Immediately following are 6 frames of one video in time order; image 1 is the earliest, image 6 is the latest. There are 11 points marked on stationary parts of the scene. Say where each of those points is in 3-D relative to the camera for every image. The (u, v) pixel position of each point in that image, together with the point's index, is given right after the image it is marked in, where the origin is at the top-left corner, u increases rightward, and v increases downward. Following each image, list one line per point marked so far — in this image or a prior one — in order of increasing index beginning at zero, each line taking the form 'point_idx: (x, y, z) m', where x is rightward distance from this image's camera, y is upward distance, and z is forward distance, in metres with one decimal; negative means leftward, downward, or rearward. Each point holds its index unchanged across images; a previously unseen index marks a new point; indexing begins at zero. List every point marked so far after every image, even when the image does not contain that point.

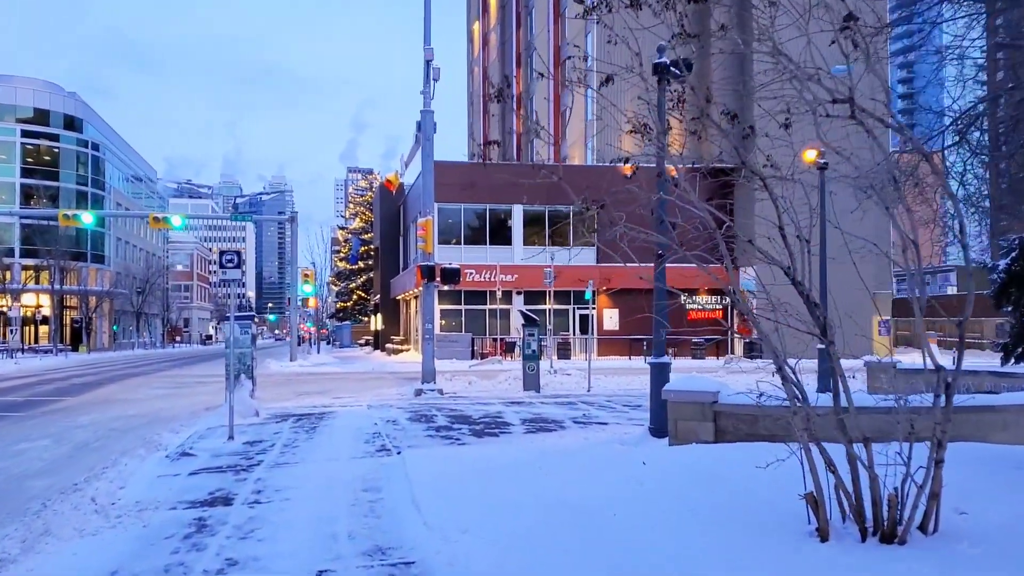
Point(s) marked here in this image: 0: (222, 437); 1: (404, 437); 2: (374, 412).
0: (-4.3, -2.3, +14.0) m
1: (-1.5, -2.1, +13.2) m
2: (-2.6, -2.3, +17.6) m
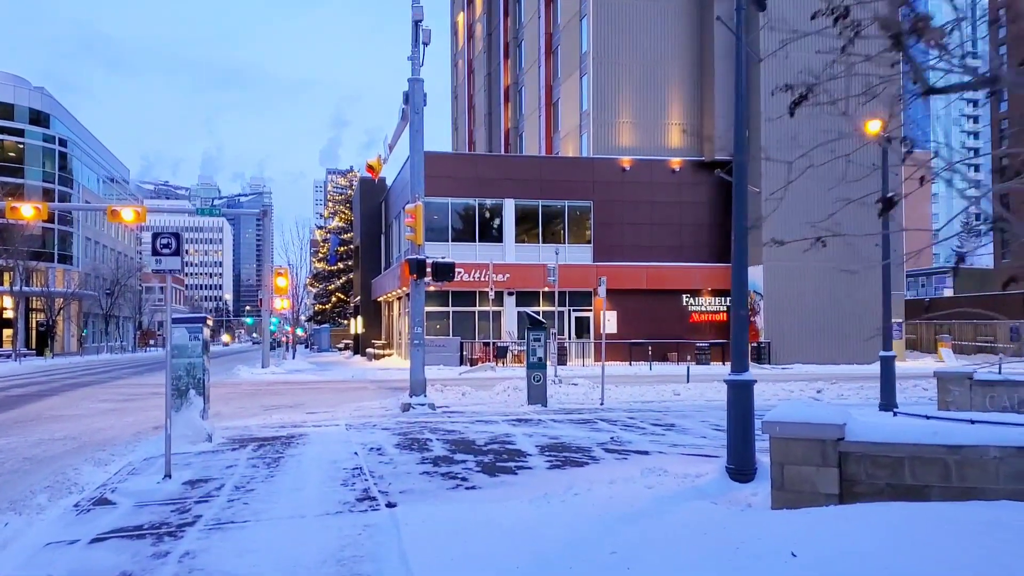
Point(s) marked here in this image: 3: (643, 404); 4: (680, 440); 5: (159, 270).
0: (-4.1, -2.2, +10.9) m
1: (-1.3, -2.0, +10.1) m
2: (-2.4, -2.2, +14.5) m
3: (+2.8, -2.5, +20.0) m
4: (+2.3, -2.1, +13.0) m
5: (-4.1, +0.2, +10.8) m
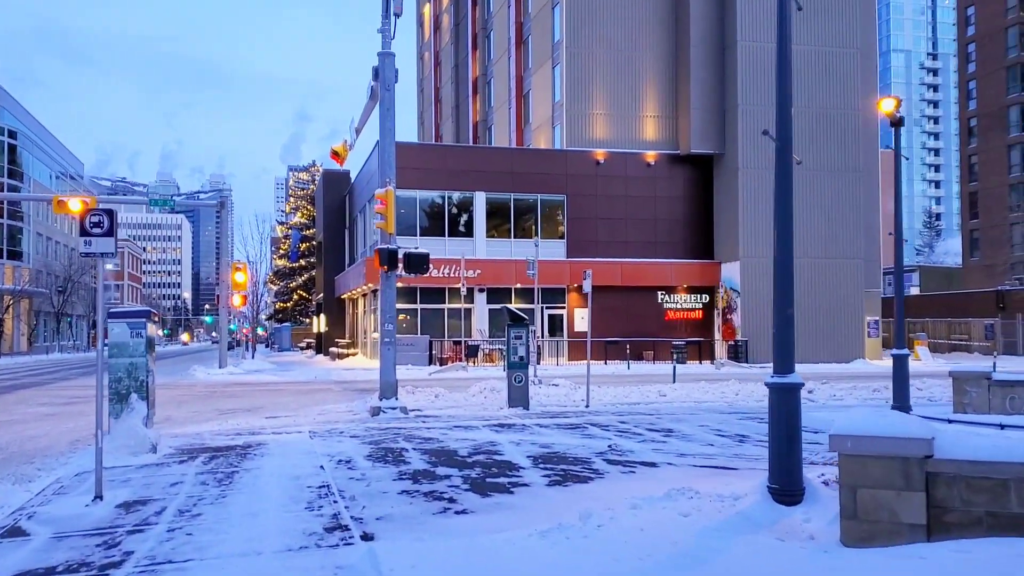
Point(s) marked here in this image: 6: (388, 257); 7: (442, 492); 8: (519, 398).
0: (-4.2, -2.1, +9.3) m
1: (-1.3, -1.9, +8.6) m
2: (-2.6, -2.1, +12.9) m
3: (+2.3, -2.3, +18.7) m
4: (+2.2, -2.0, +11.6) m
5: (-4.2, +0.3, +9.2) m
6: (-2.3, +0.6, +17.1) m
7: (-0.7, -1.9, +8.8) m
8: (+0.1, -2.1, +17.7) m
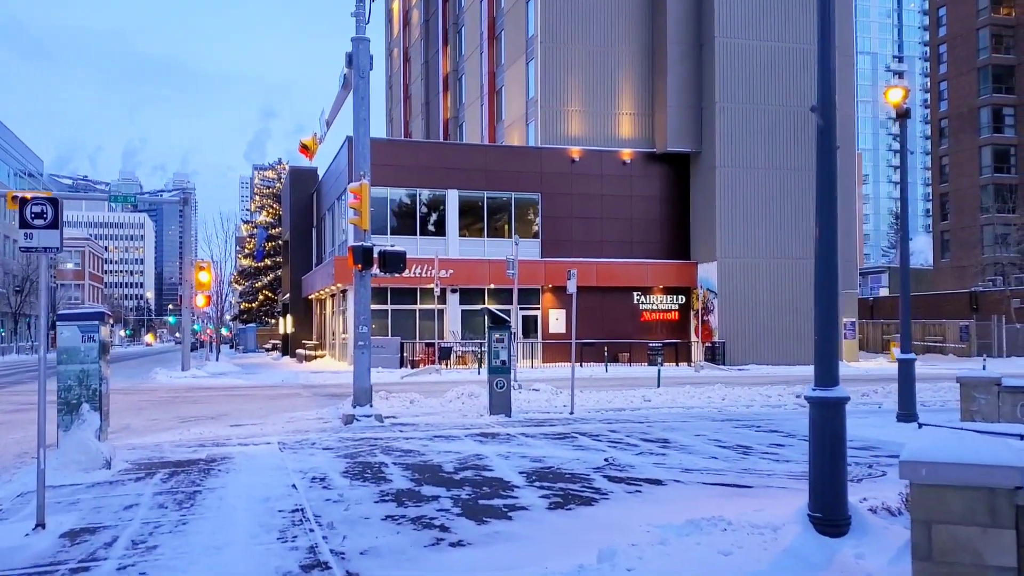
0: (-4.2, -2.1, +8.2) m
1: (-1.3, -1.9, +7.6) m
2: (-2.8, -2.1, +11.9) m
3: (+2.0, -2.4, +17.8) m
4: (+2.0, -2.0, +10.7) m
5: (-4.2, +0.3, +8.1) m
6: (-2.6, +0.6, +16.1) m
7: (-0.7, -1.9, +7.8) m
8: (-0.2, -2.1, +16.8) m
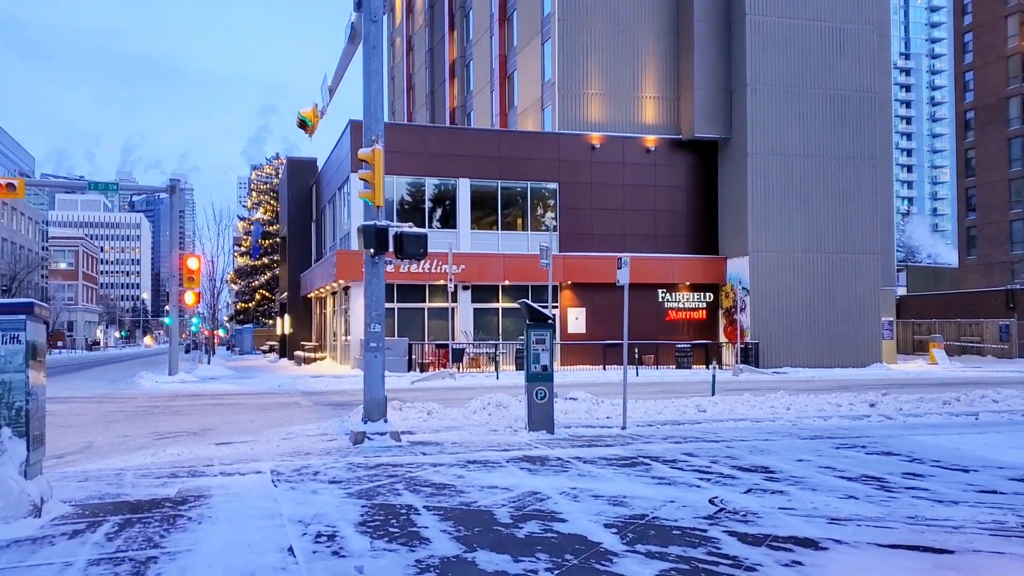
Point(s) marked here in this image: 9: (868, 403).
0: (-3.6, -1.9, +5.3) m
1: (-0.7, -1.8, +4.7) m
2: (-2.2, -2.0, +9.0) m
3: (+2.6, -2.2, +14.9) m
4: (+2.7, -1.9, +7.9) m
5: (-3.5, +0.5, +5.3) m
6: (-1.9, +0.7, +13.2) m
7: (0.0, -1.8, +5.0) m
8: (+0.4, -1.9, +13.9) m
9: (+7.3, -2.4, +19.3) m
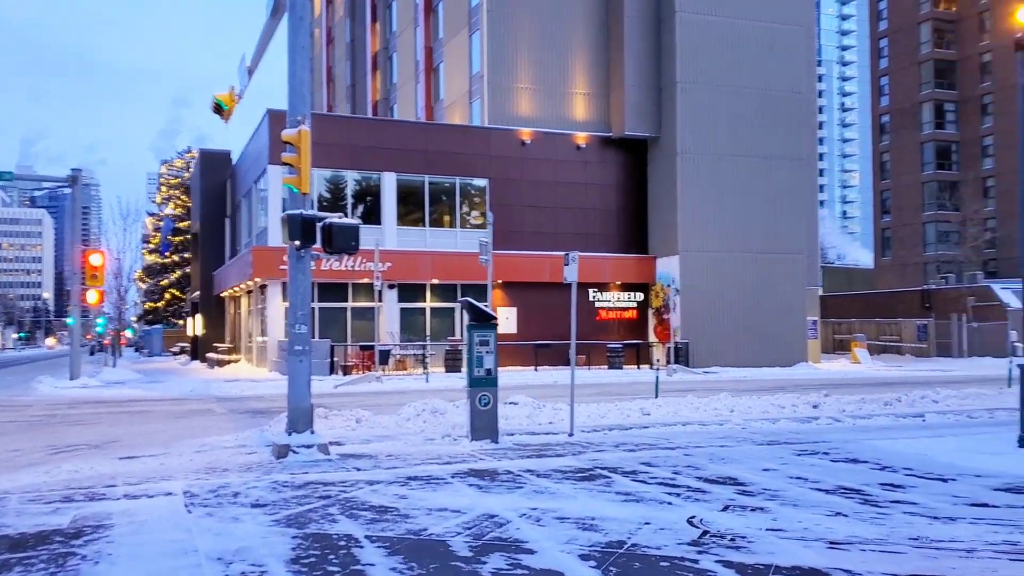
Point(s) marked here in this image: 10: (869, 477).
0: (-3.7, -1.9, +4.0) m
1: (-0.7, -1.7, +3.6) m
2: (-2.6, -1.9, +7.7) m
3: (+1.7, -2.2, +14.0) m
4: (+2.4, -1.8, +7.0) m
5: (-3.6, +0.5, +3.9) m
6: (-2.7, +0.8, +11.9) m
7: (-0.1, -1.7, +3.9) m
8: (-0.4, -1.9, +12.8) m
9: (+6.0, -2.3, +18.8) m
10: (+3.8, -2.0, +10.1) m
